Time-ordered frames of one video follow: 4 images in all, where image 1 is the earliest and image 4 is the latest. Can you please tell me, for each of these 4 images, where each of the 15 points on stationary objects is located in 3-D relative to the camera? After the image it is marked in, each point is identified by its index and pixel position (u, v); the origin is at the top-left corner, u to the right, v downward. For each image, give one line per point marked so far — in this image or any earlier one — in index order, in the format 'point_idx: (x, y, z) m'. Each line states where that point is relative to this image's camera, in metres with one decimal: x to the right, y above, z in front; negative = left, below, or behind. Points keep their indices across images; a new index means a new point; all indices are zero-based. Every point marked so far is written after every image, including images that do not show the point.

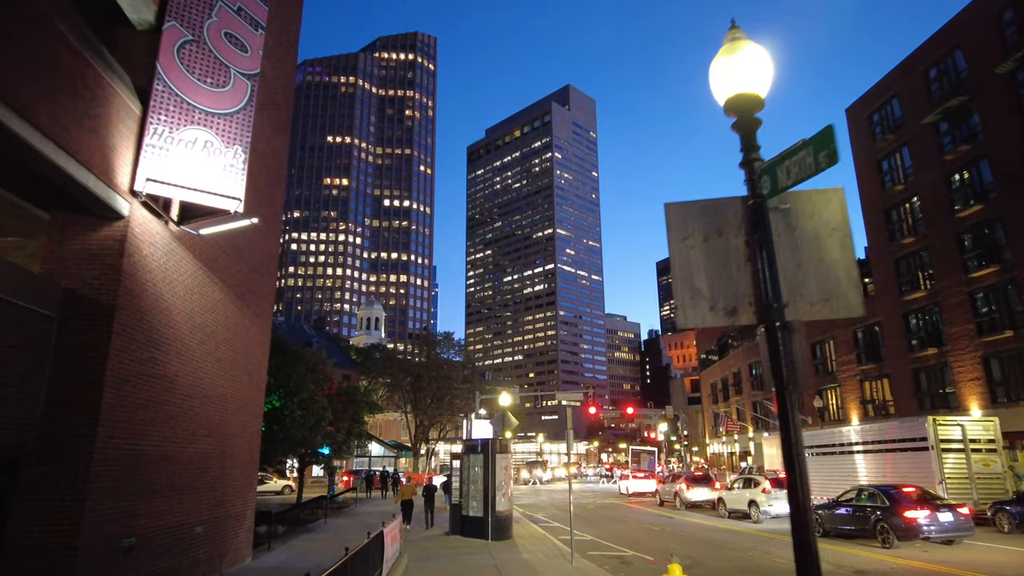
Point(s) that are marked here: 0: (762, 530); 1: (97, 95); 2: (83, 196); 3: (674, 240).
0: (+7.6, -7.3, +18.9) m
1: (-4.9, +2.3, +7.4) m
2: (-5.0, +1.1, +7.3) m
3: (+1.1, +0.3, +4.2) m
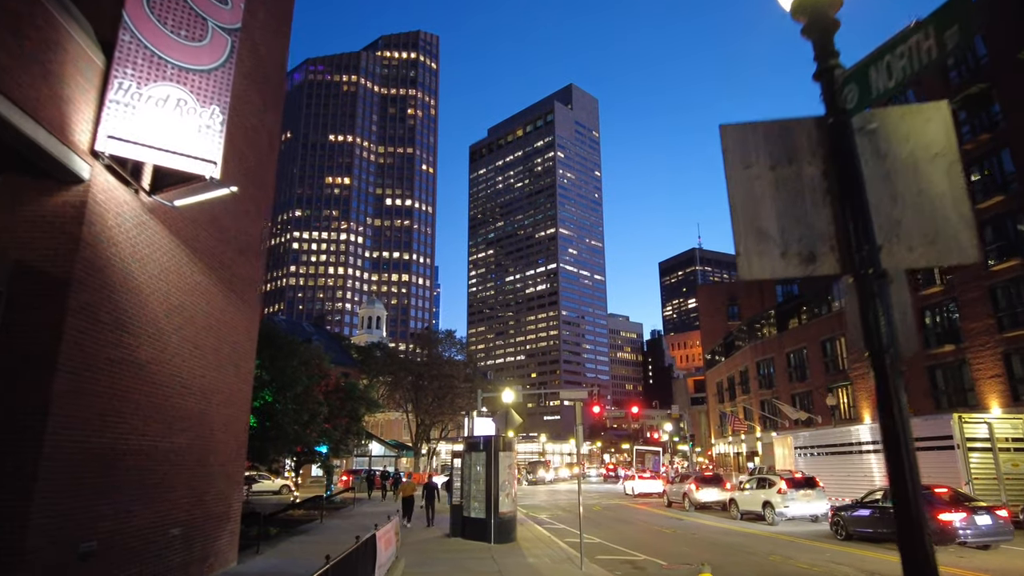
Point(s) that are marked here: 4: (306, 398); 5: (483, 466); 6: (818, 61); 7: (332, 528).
0: (+7.7, -7.1, +18.0) m
1: (-4.8, +2.6, +6.5) m
2: (-5.0, +1.4, +6.5) m
3: (+1.2, +0.6, +3.3) m
4: (-6.4, -3.4, +19.5) m
5: (-0.8, -4.8, +16.7) m
6: (+1.7, +1.2, +3.4) m
7: (-5.7, -7.6, +19.8) m
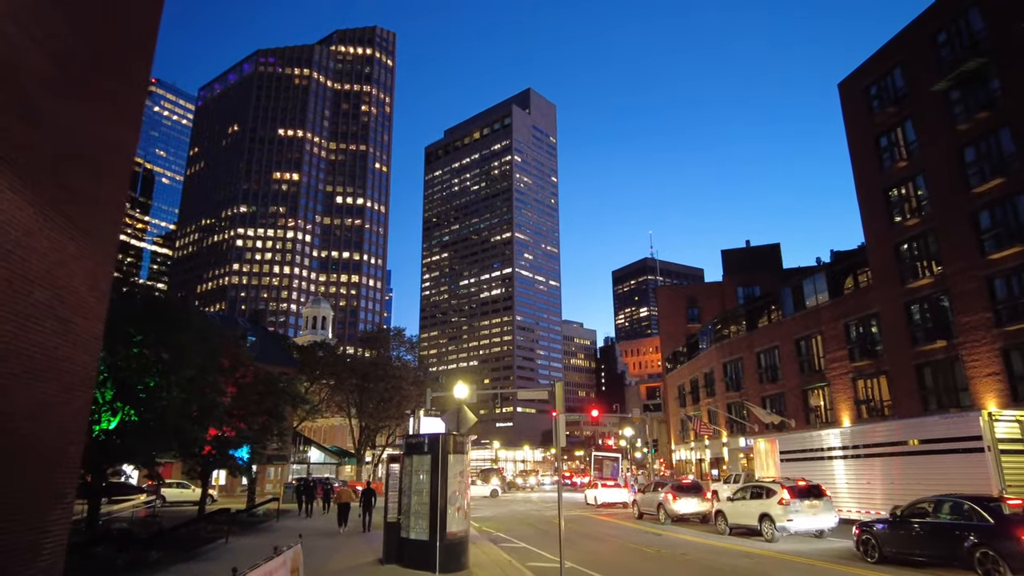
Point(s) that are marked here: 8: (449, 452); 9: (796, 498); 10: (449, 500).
0: (+6.5, -6.4, +15.0) m
1: (-4.9, +3.7, +2.7) m
2: (-5.1, +2.5, +2.7) m
3: (+1.3, +1.6, 0.0) m
4: (-7.6, -2.4, +15.5) m
5: (-1.8, -3.9, +13.1) m
6: (+1.8, +2.2, +0.1) m
7: (-6.9, -6.6, +15.8) m
8: (-1.3, -3.4, +13.1) m
9: (+7.4, -5.5, +16.3) m
10: (-1.3, -4.3, +12.8) m
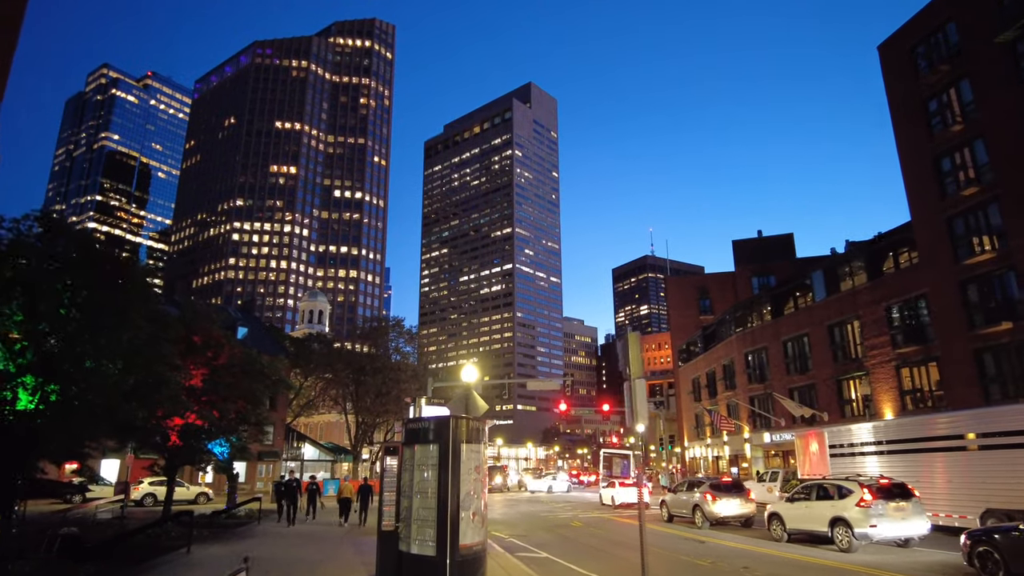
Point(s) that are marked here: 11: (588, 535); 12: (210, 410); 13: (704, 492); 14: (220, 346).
0: (+7.0, -5.4, +12.1) m
1: (-4.4, +4.6, -0.2) m
2: (-4.5, +3.4, -0.2) m
3: (+1.8, +2.6, -2.9) m
4: (-7.1, -1.5, +12.6) m
5: (-1.3, -2.9, +10.2) m
6: (+2.3, +3.1, -2.8) m
7: (-6.4, -5.6, +12.9) m
8: (-0.8, -2.5, +10.2) m
9: (+7.9, -4.5, +13.5) m
10: (-0.8, -3.4, +9.9) m
11: (+2.3, -7.4, +18.8) m
12: (-8.9, -3.7, +18.7) m
13: (+6.2, -6.5, +20.1) m
14: (-9.0, -1.9, +19.6) m
